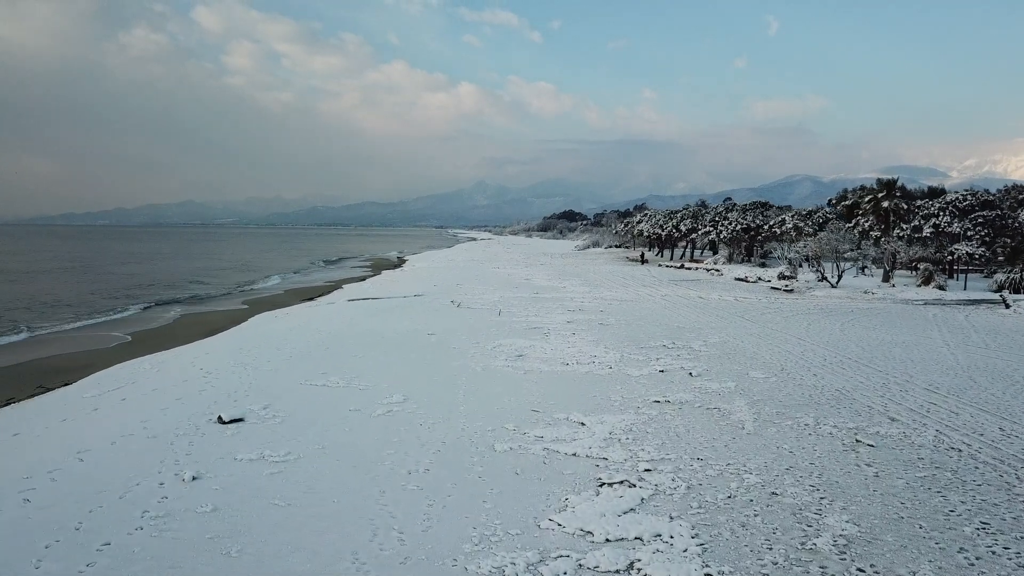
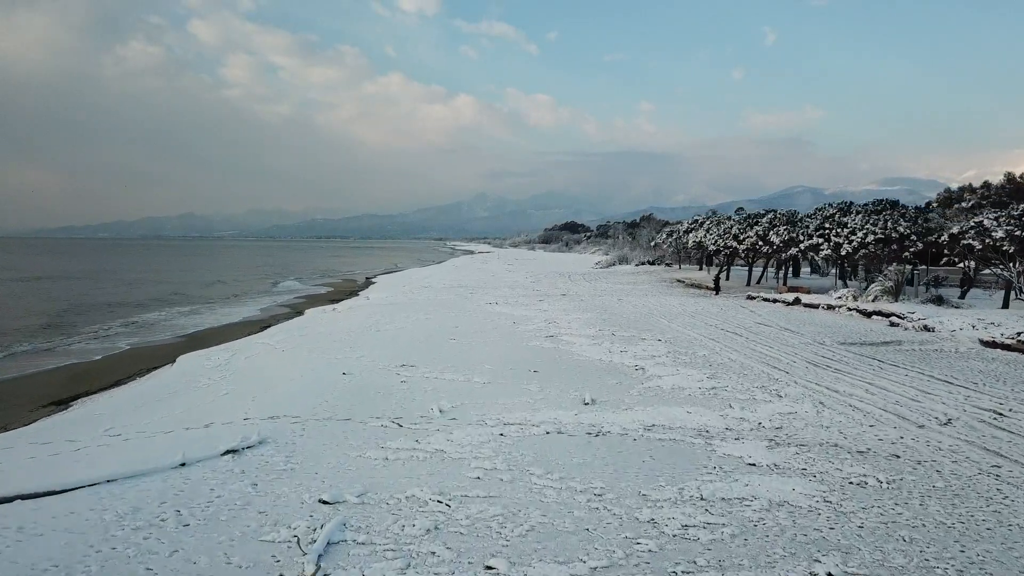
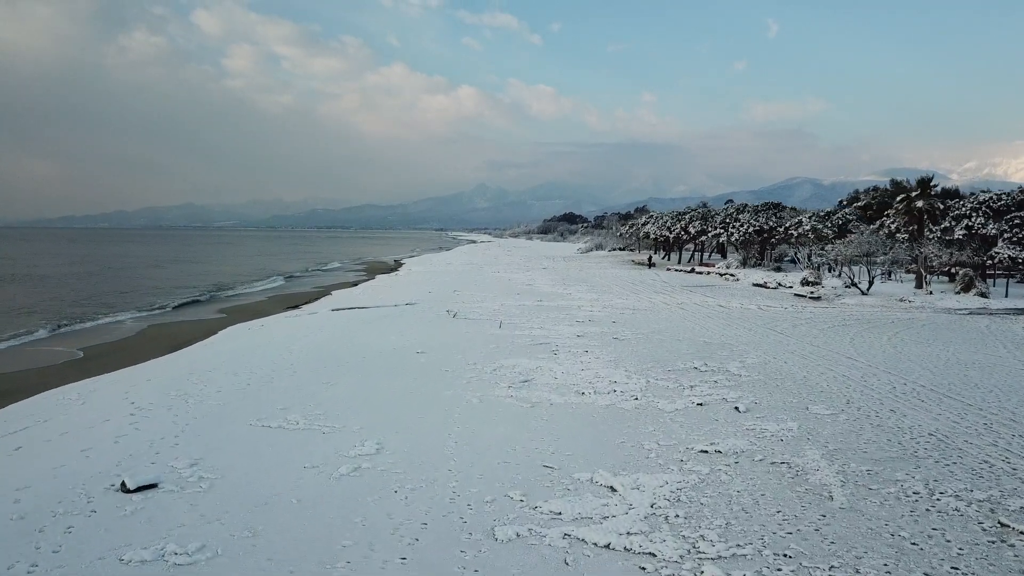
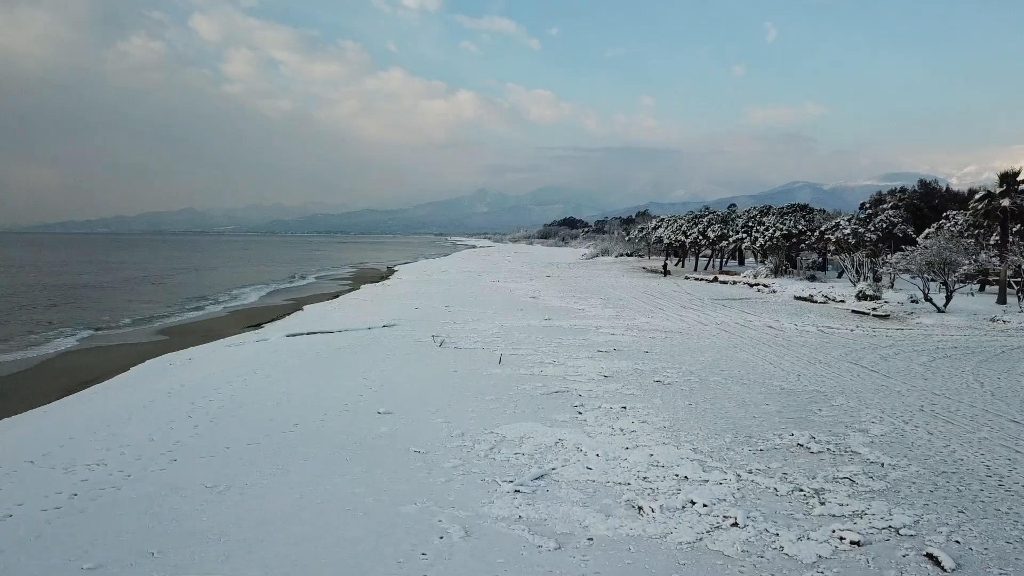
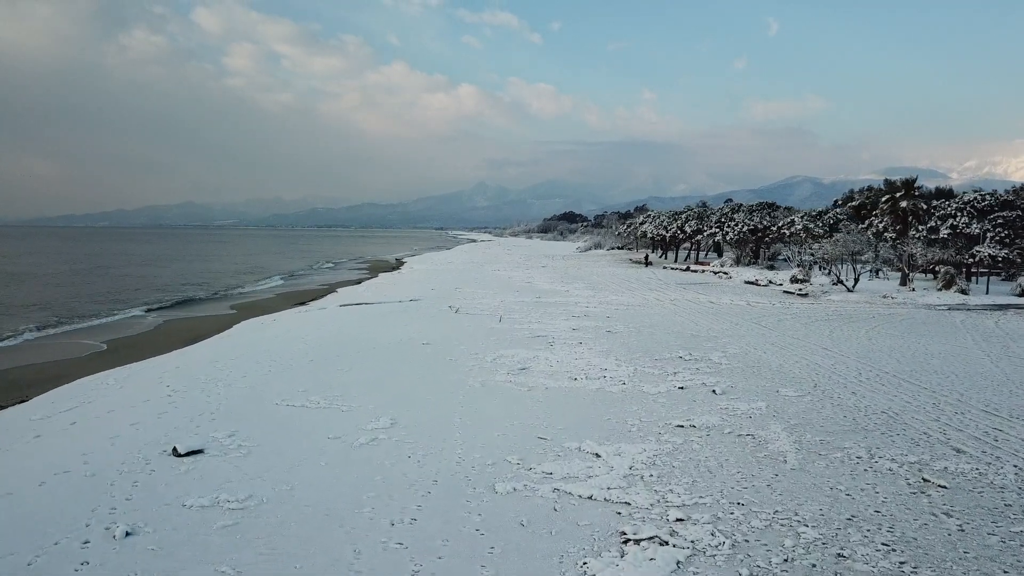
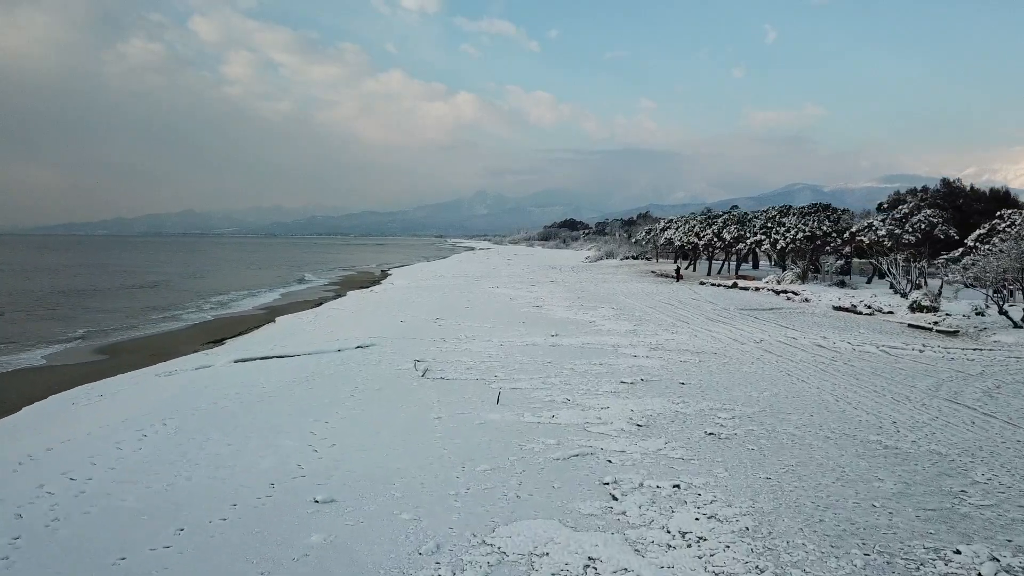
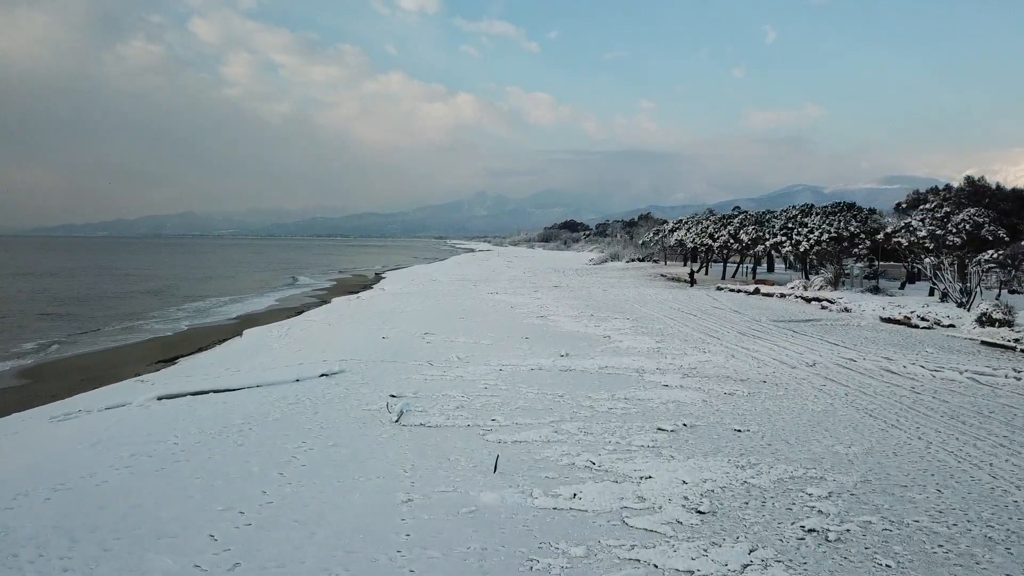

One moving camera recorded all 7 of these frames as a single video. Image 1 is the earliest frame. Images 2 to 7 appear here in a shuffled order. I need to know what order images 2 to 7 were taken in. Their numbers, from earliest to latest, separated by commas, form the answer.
5, 3, 4, 6, 7, 2
